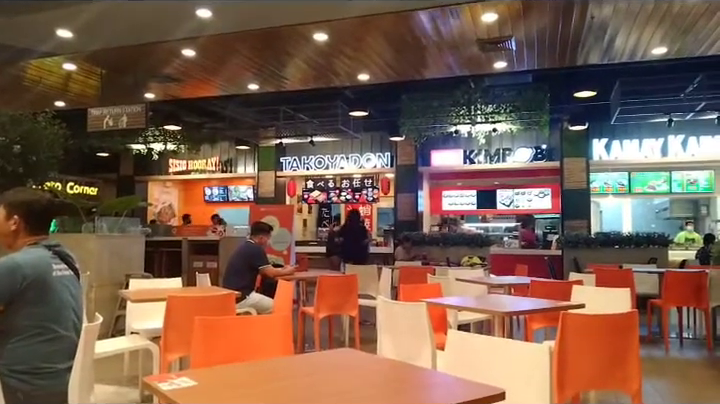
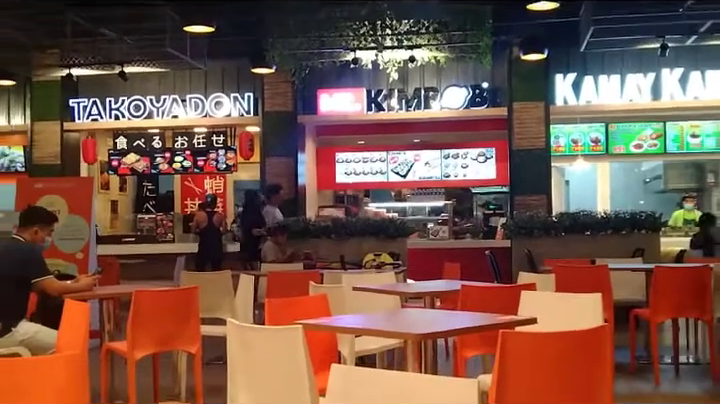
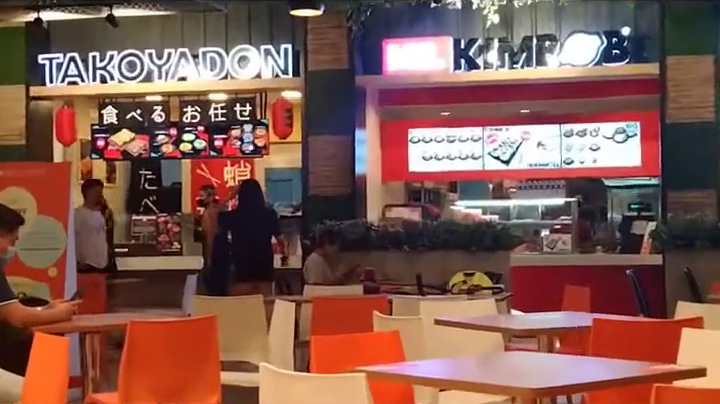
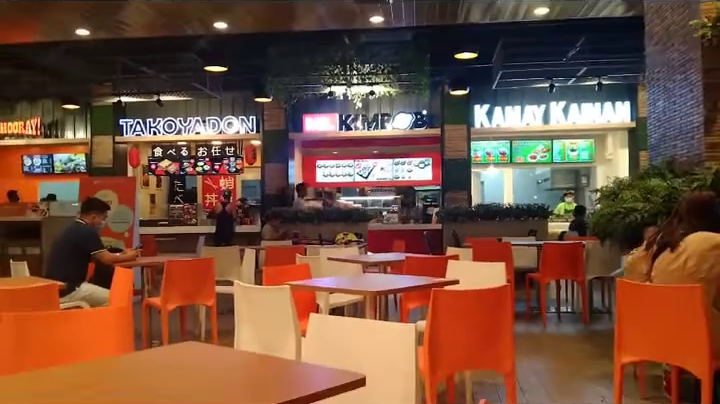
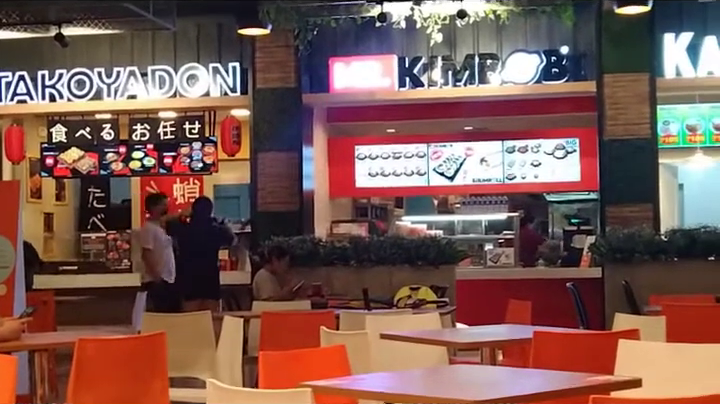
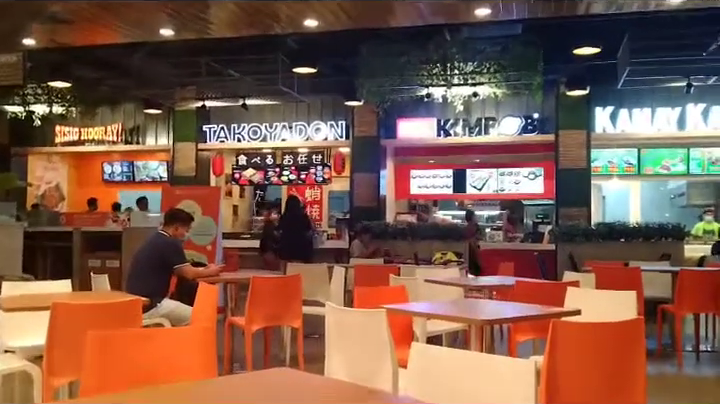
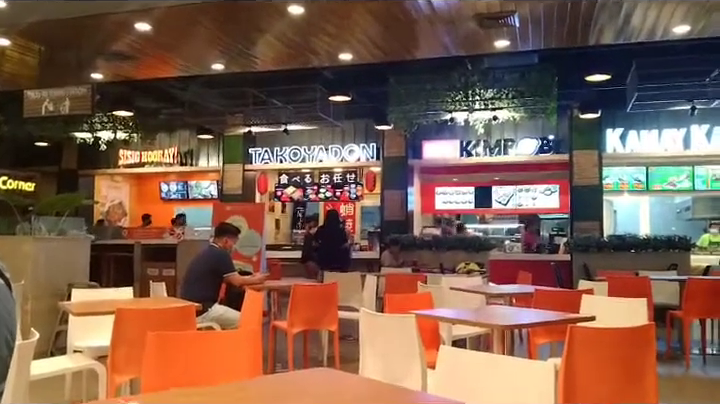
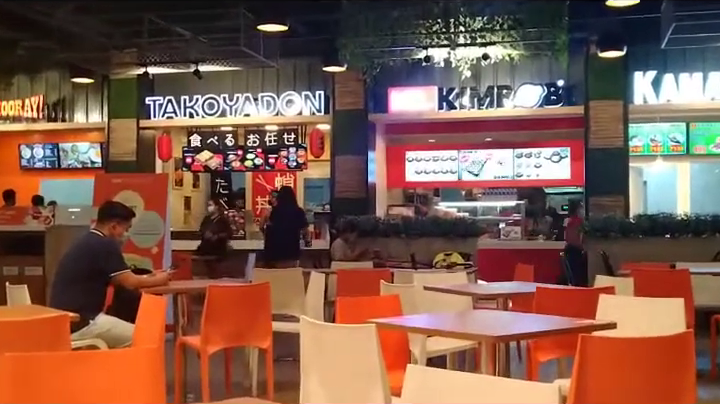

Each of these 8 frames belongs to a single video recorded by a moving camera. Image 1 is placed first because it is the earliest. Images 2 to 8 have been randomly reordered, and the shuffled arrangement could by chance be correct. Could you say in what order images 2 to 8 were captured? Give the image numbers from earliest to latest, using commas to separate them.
7, 6, 8, 3, 5, 2, 4
